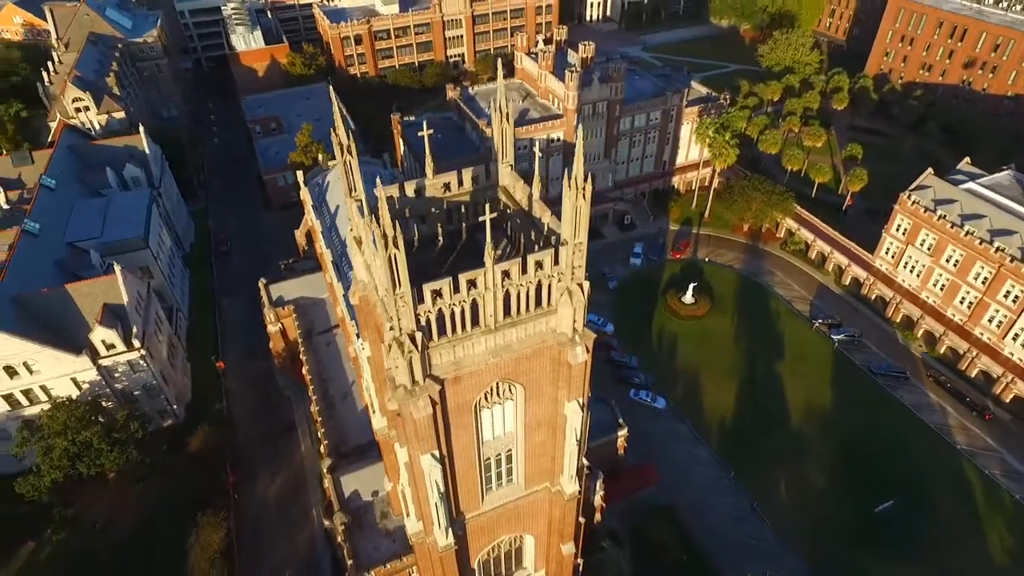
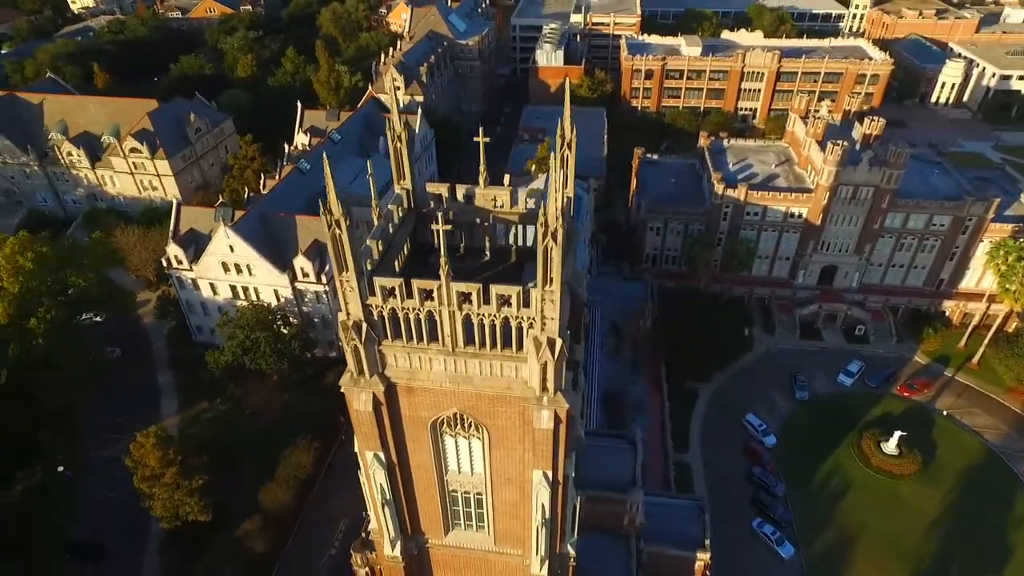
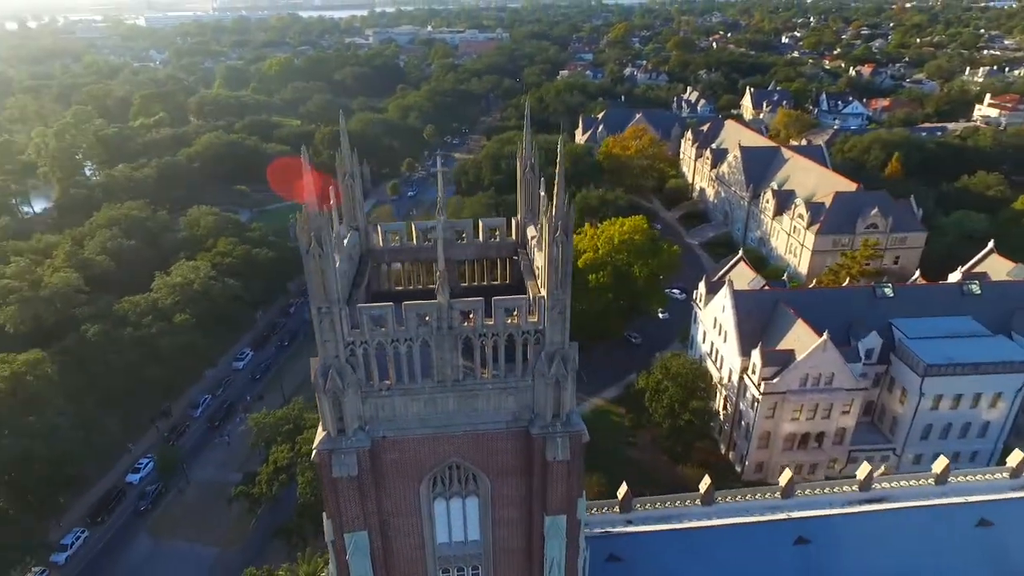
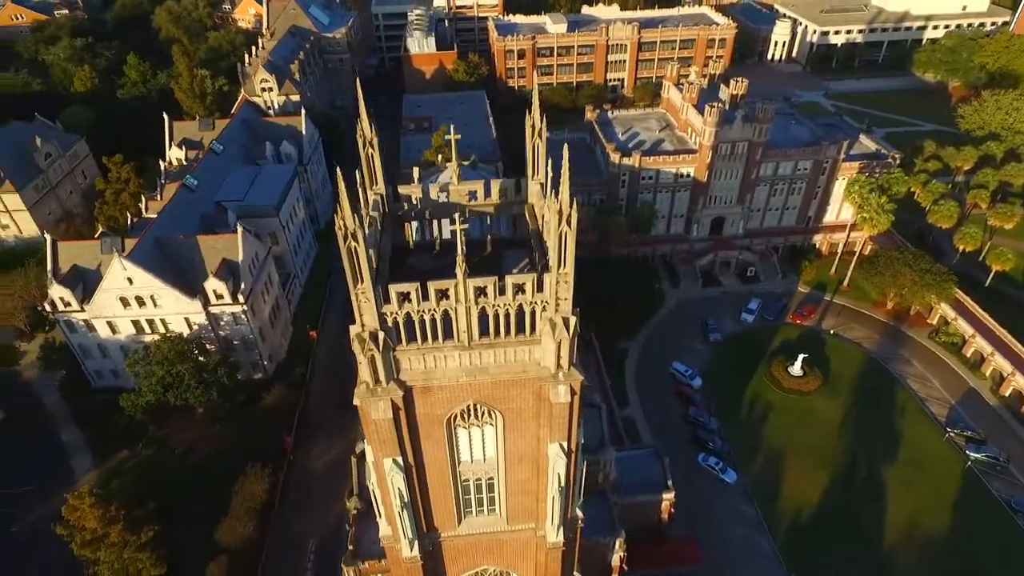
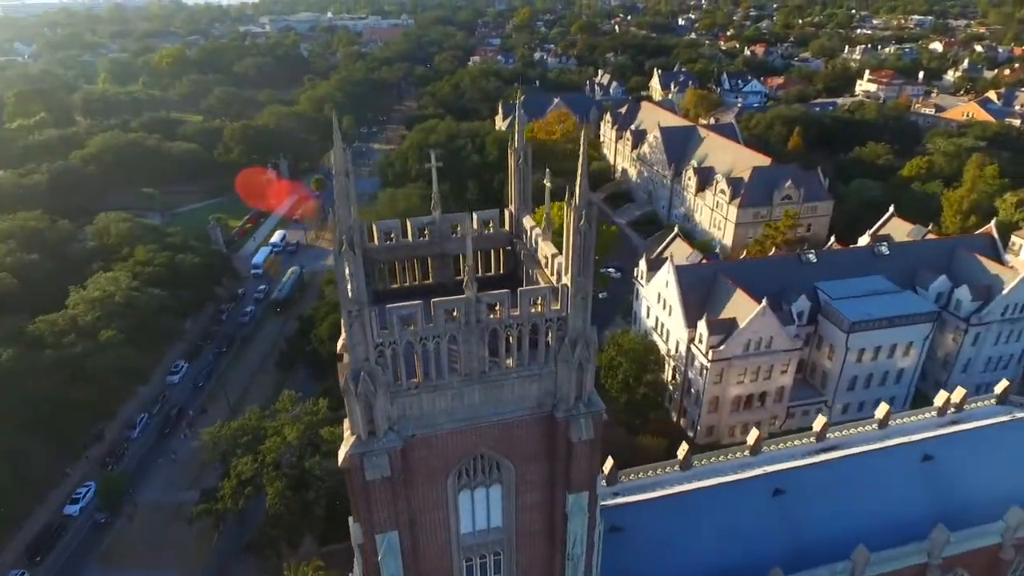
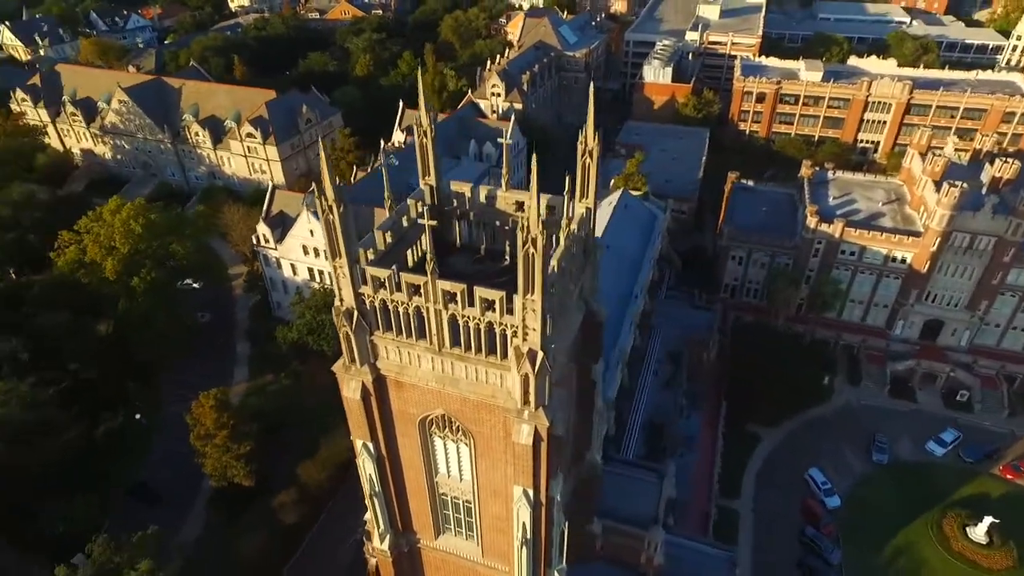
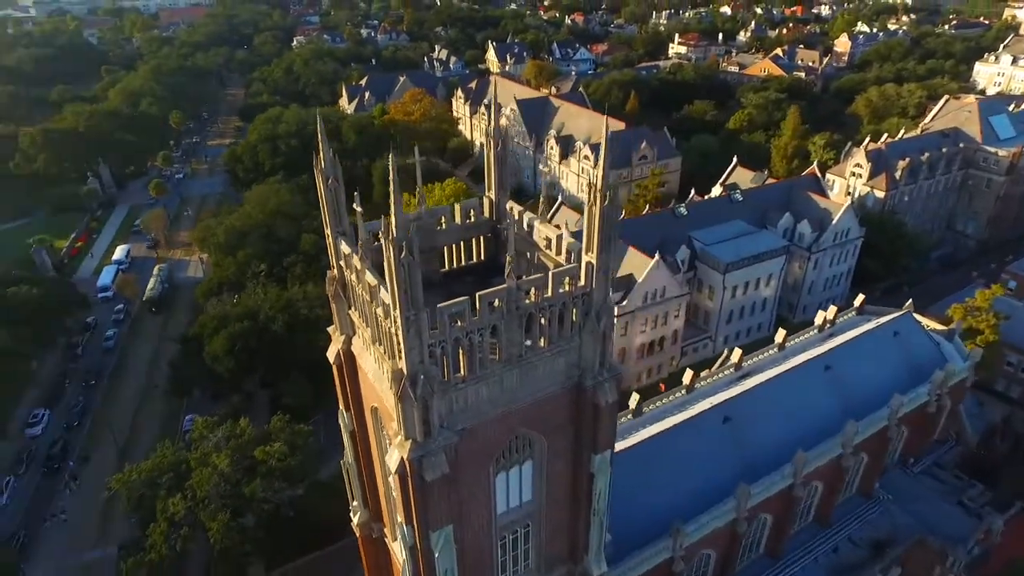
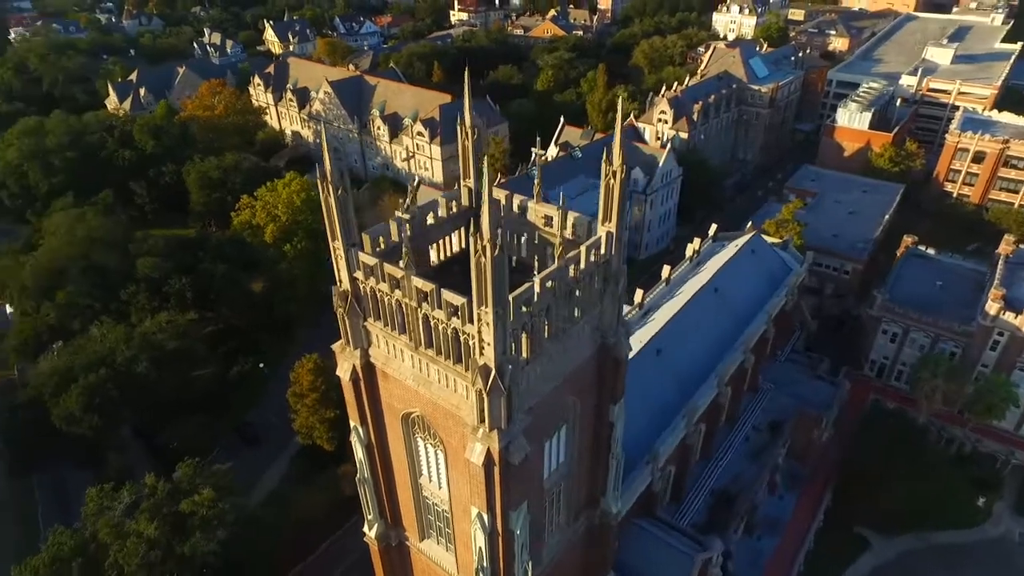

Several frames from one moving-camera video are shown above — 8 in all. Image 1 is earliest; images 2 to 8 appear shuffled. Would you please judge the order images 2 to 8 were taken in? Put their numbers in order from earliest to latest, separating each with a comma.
4, 2, 6, 8, 7, 5, 3
